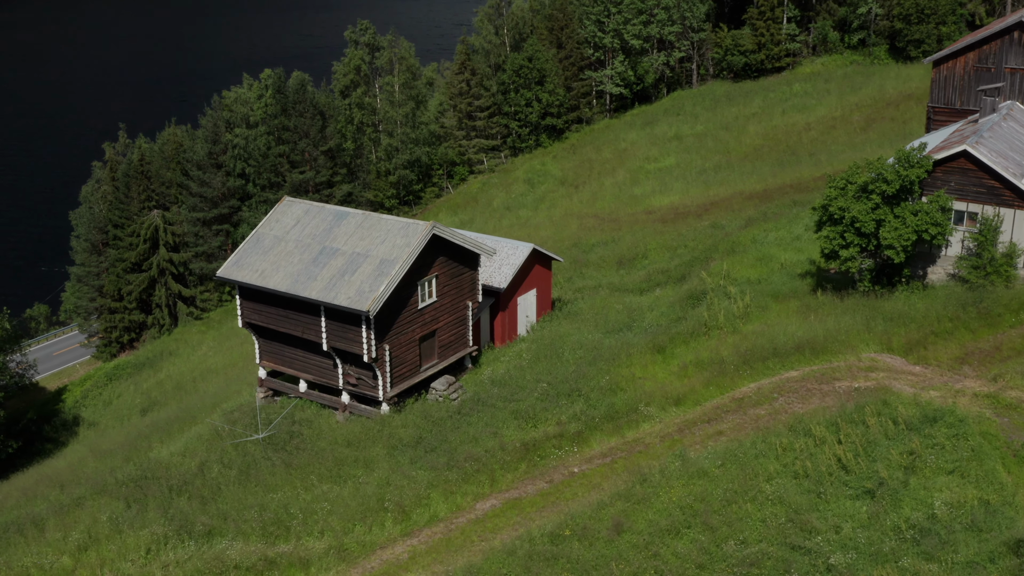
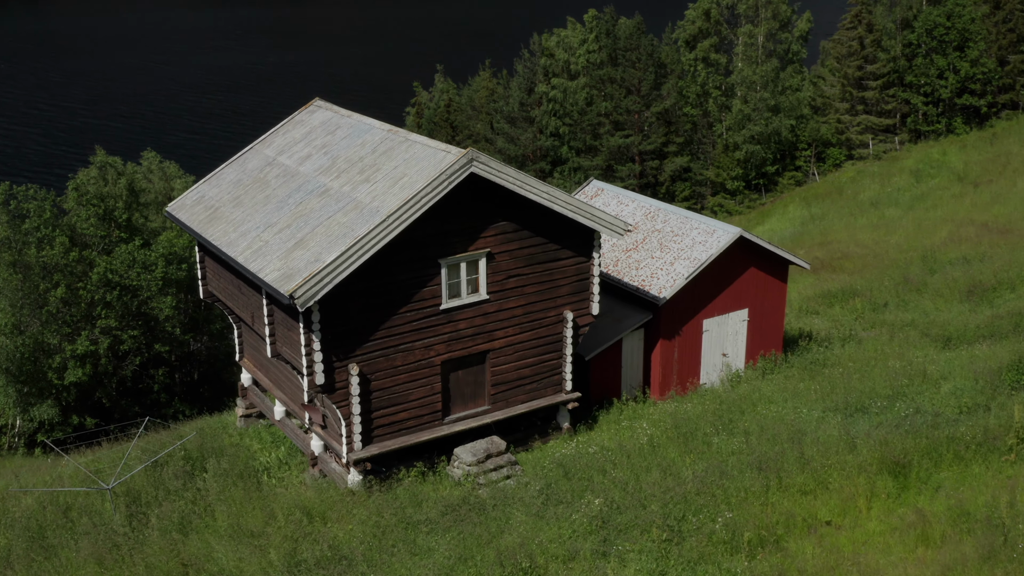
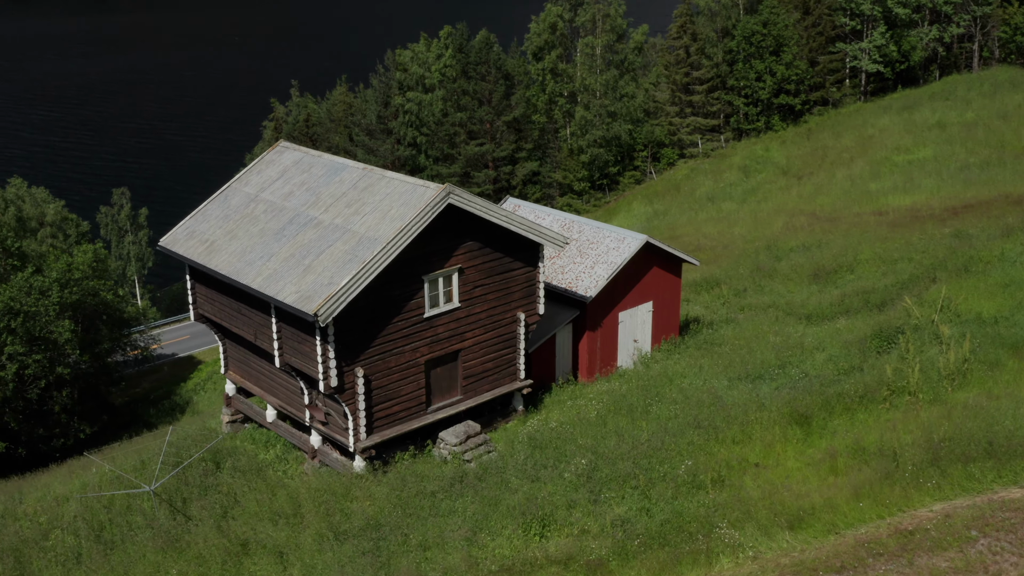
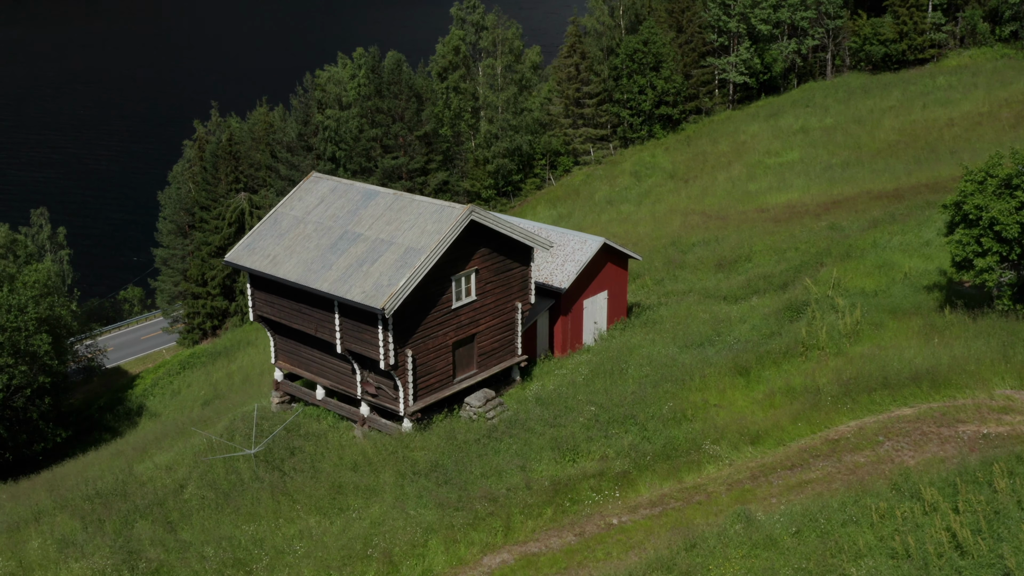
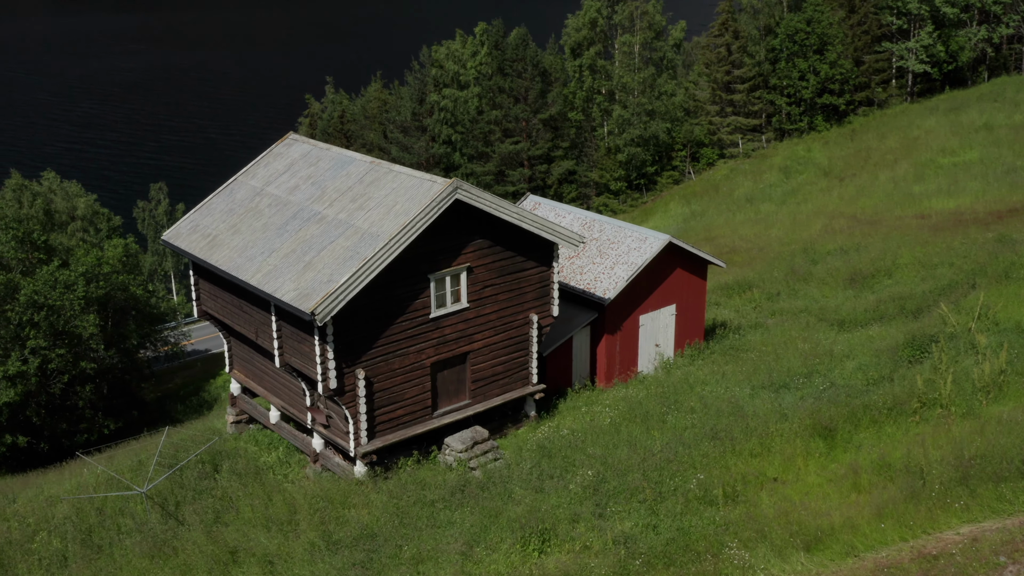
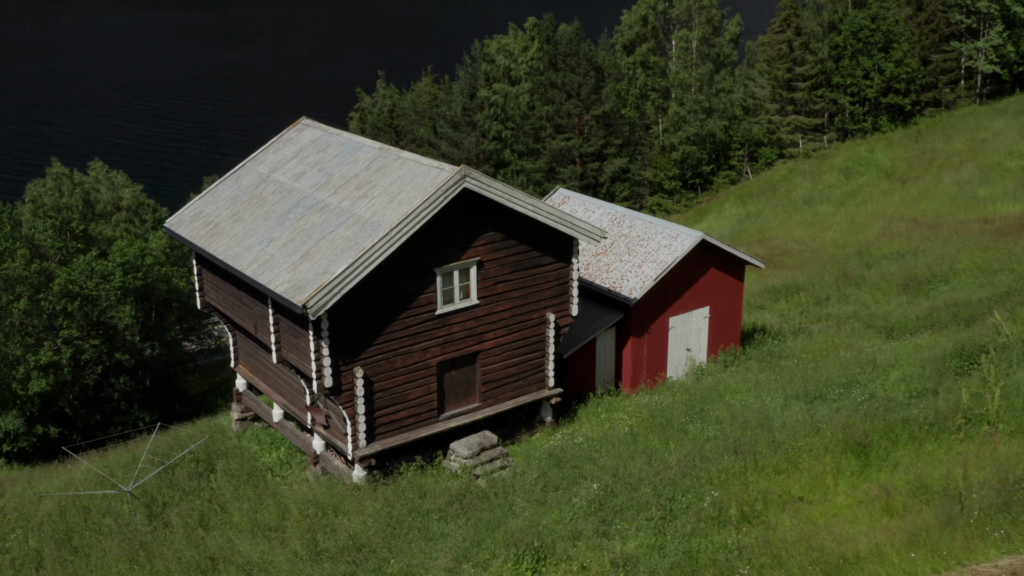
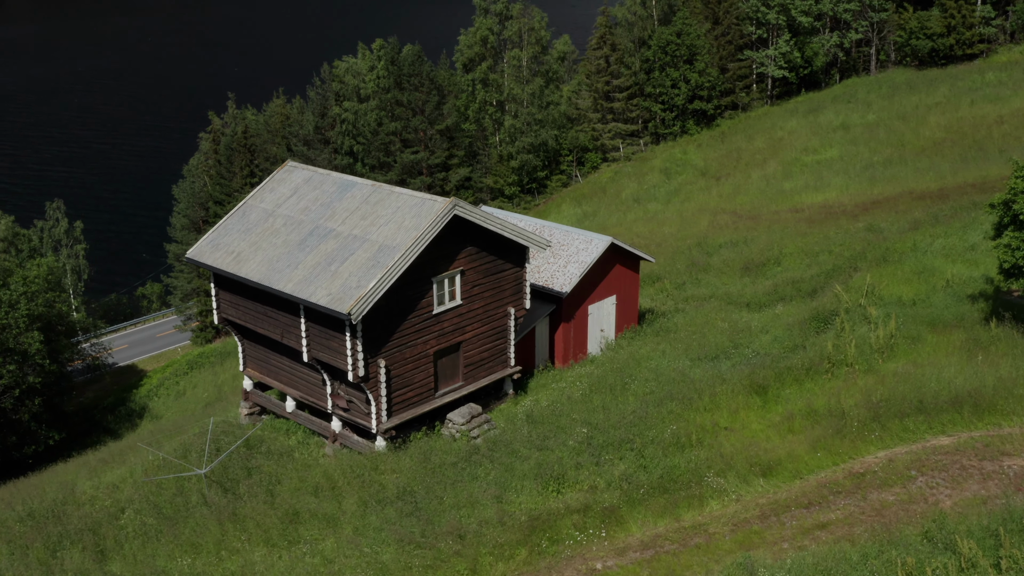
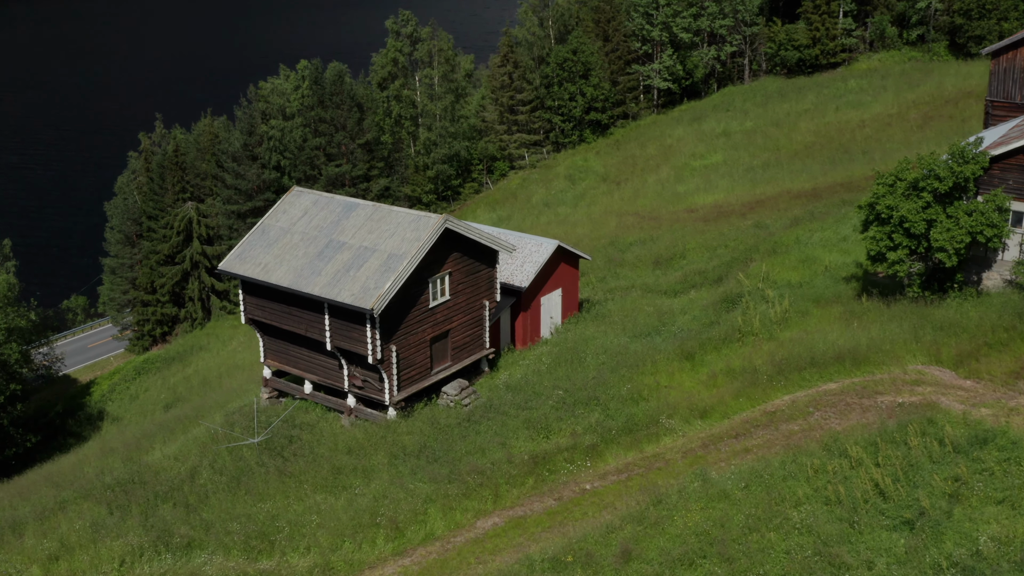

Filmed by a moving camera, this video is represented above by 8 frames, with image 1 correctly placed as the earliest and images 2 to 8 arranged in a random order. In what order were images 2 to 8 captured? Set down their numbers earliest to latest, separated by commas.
8, 4, 7, 3, 5, 6, 2
